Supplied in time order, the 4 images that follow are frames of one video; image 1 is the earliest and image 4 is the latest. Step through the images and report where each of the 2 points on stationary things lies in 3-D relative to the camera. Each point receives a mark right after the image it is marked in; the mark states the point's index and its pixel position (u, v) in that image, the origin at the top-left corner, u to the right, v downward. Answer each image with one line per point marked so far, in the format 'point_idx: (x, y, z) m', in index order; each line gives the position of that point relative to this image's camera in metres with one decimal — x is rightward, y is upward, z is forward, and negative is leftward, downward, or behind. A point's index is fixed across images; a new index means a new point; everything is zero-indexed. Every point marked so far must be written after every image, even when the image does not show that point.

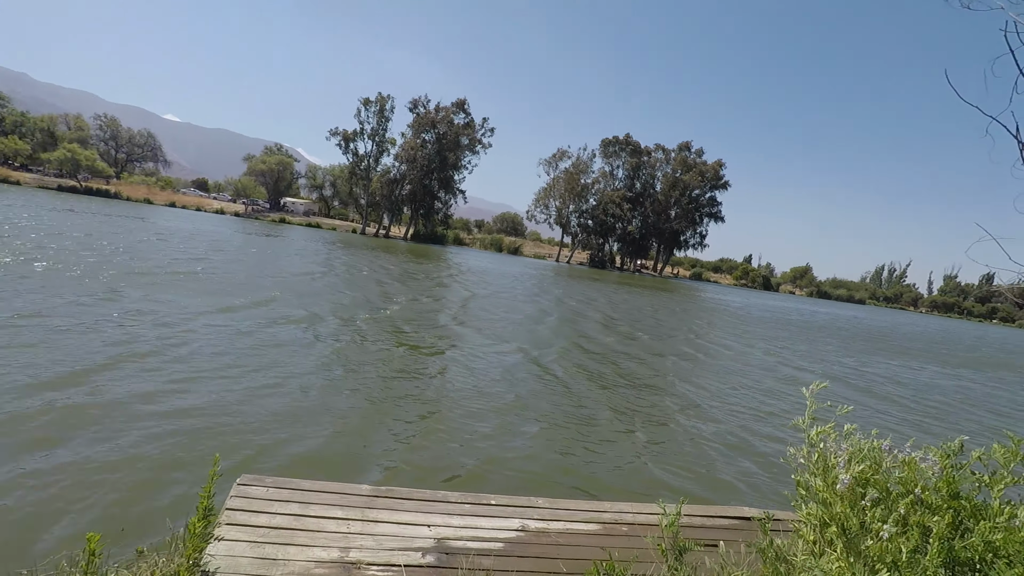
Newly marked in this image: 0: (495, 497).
0: (-0.1, -1.0, +2.5) m
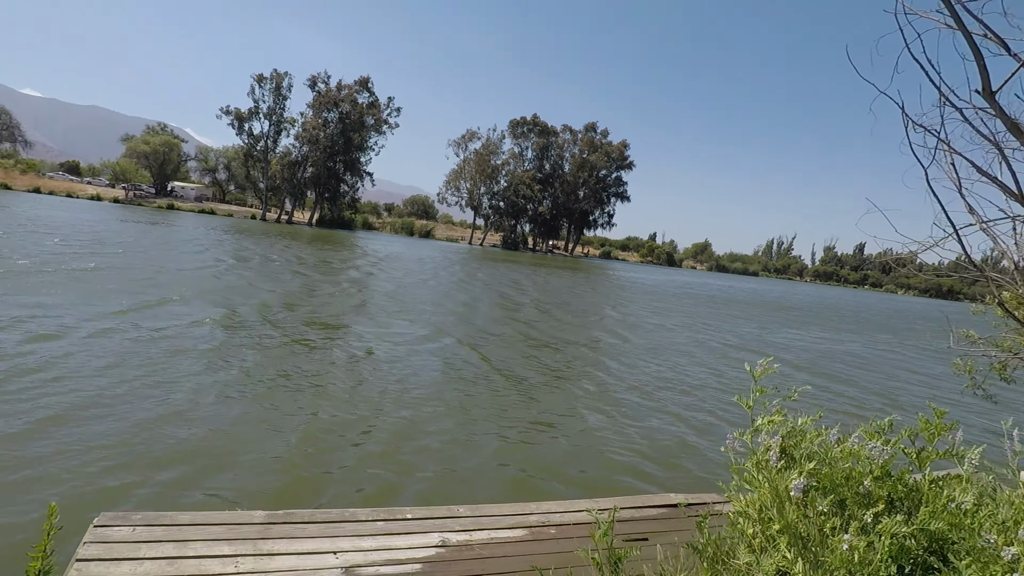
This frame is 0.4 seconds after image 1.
0: (-0.4, -0.9, +2.2) m
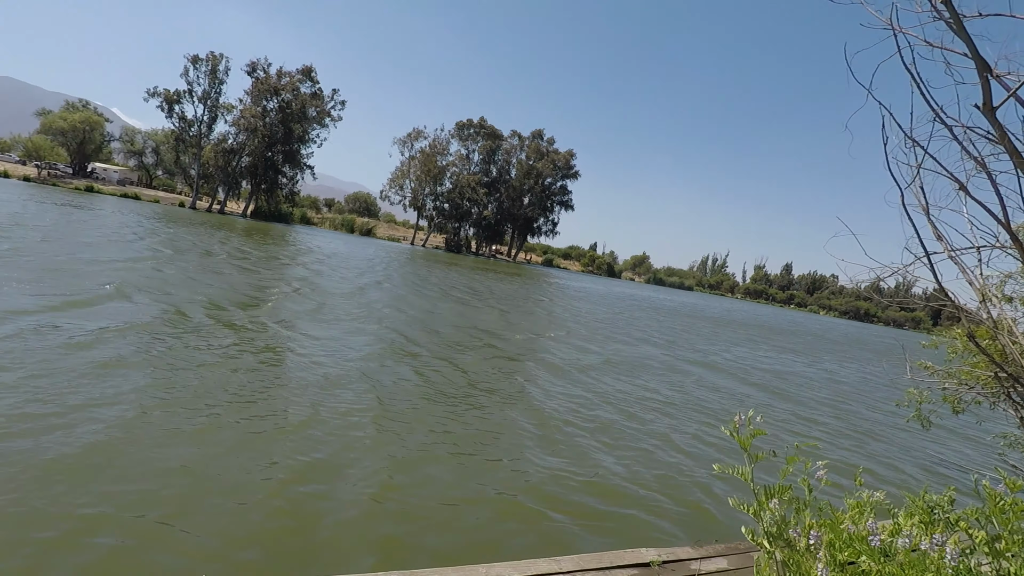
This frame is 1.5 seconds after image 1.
0: (-0.6, -1.0, +1.7) m
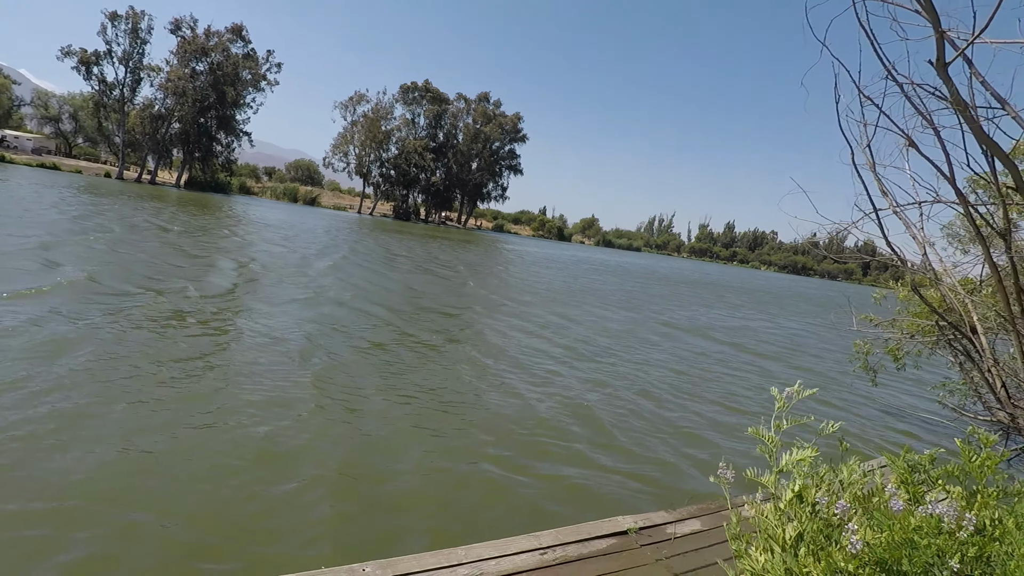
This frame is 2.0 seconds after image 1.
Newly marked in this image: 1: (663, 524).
0: (-0.7, -0.9, +1.6) m
1: (+0.6, -1.0, +2.3) m
